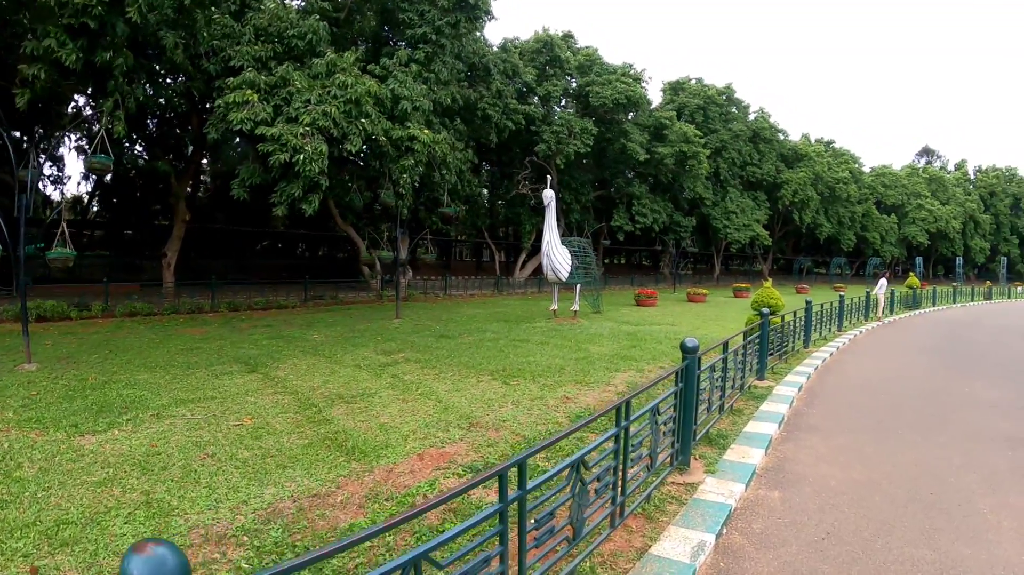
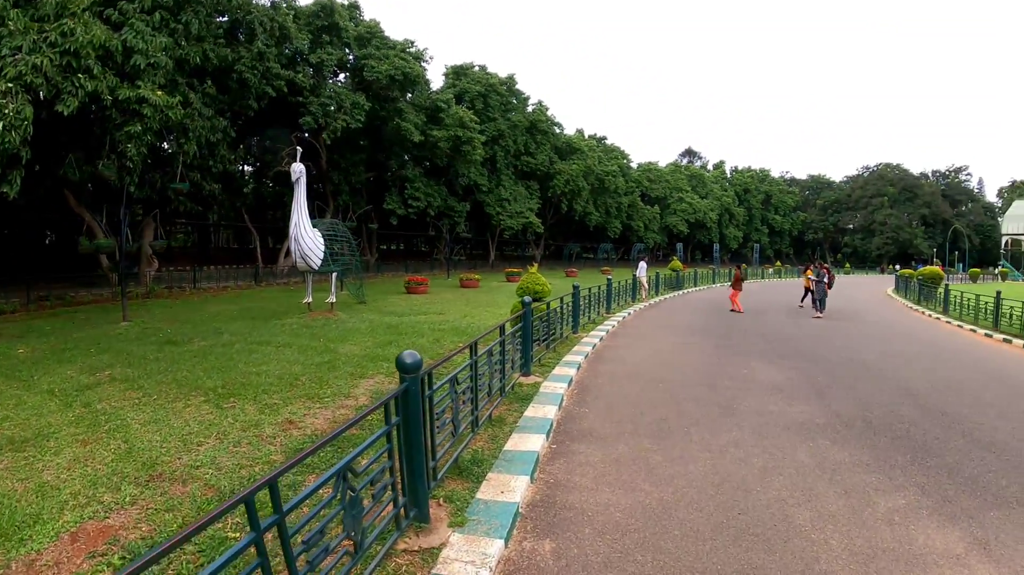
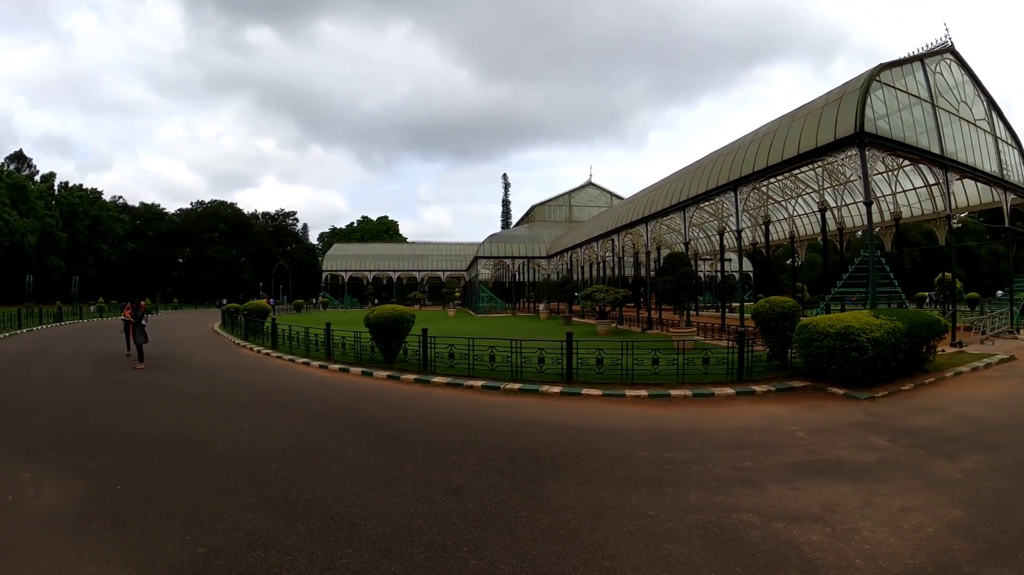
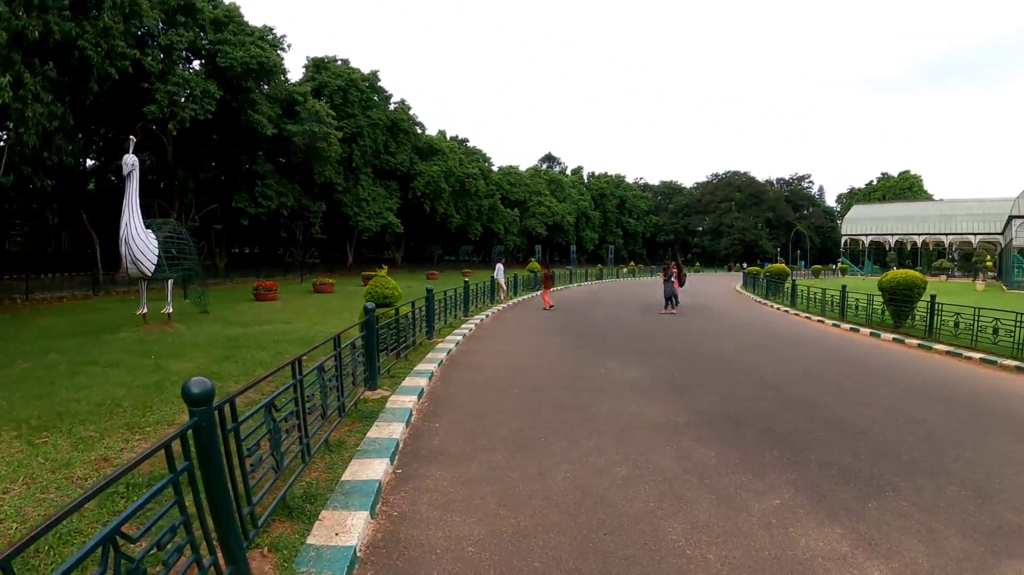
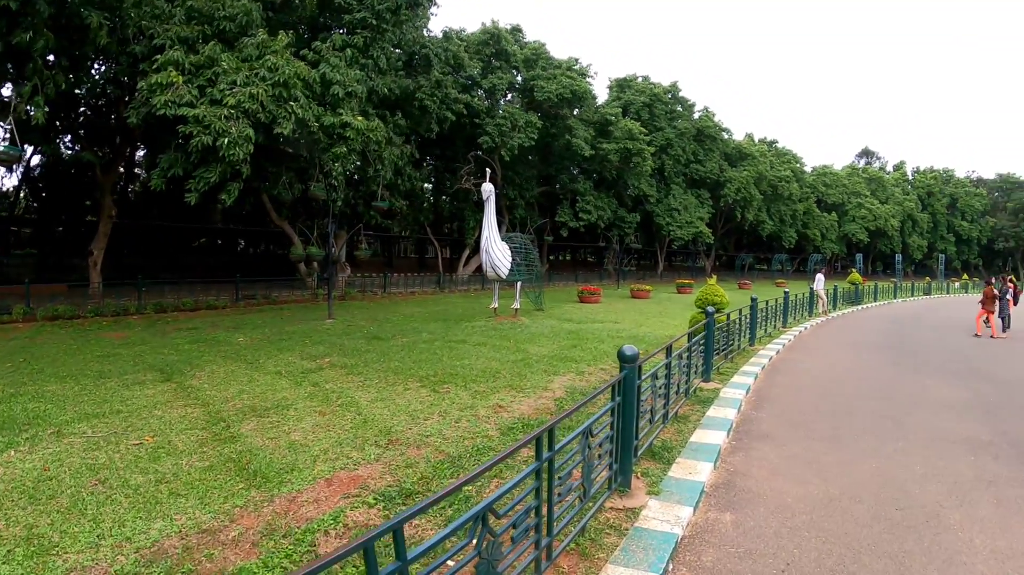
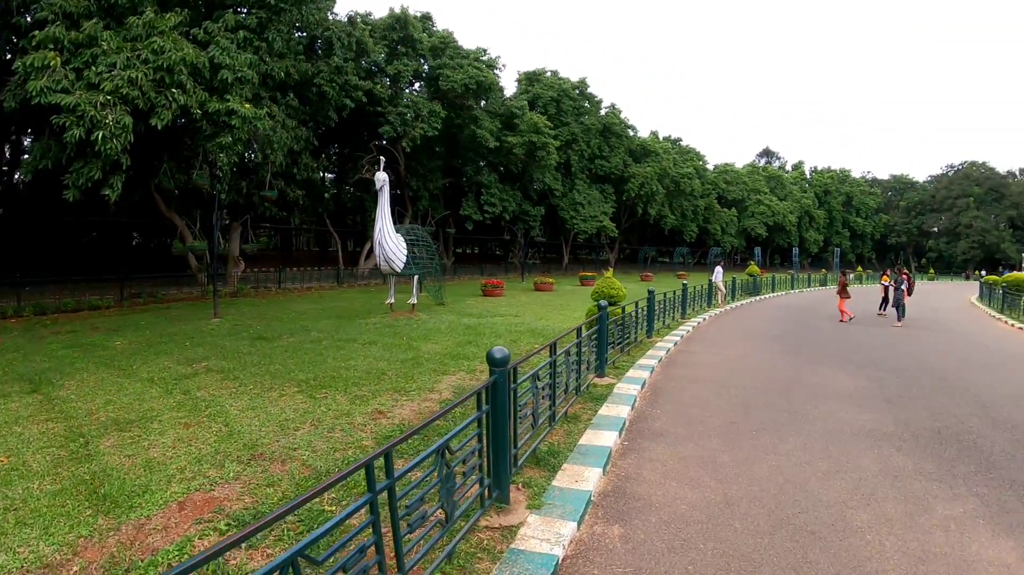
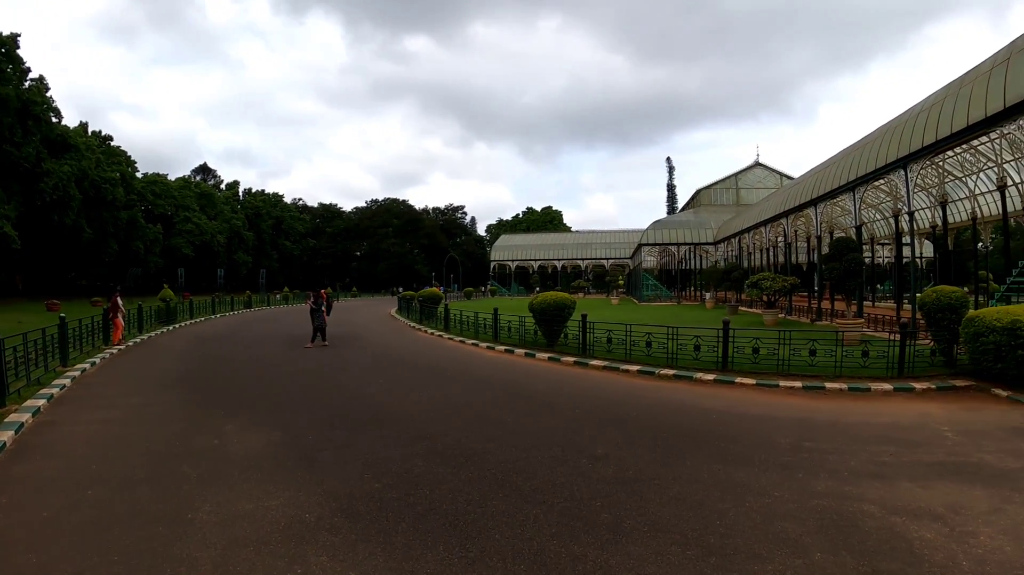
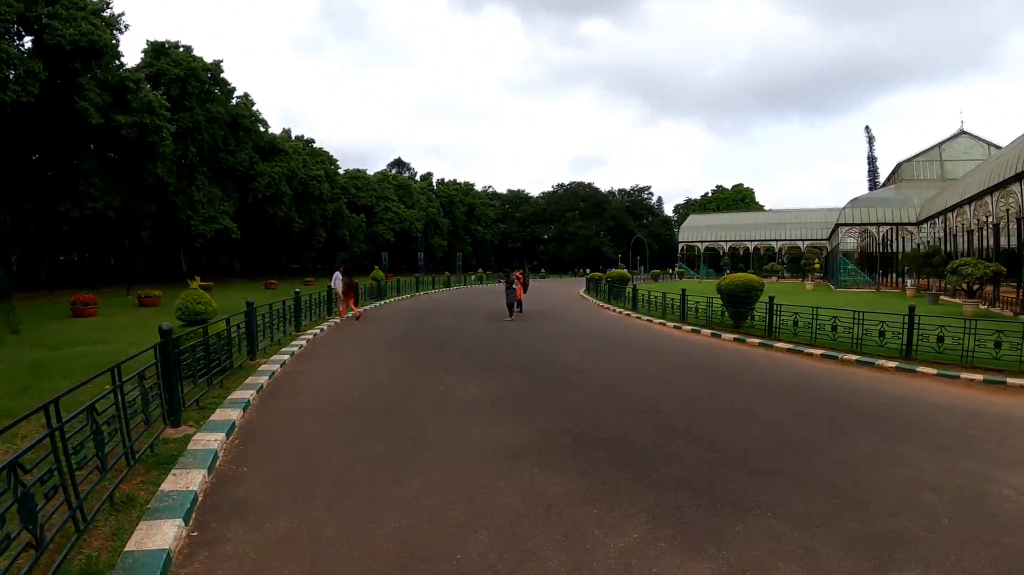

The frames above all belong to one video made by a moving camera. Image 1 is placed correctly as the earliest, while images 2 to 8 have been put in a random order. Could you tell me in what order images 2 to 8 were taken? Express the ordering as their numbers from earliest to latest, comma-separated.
5, 6, 2, 4, 8, 7, 3
